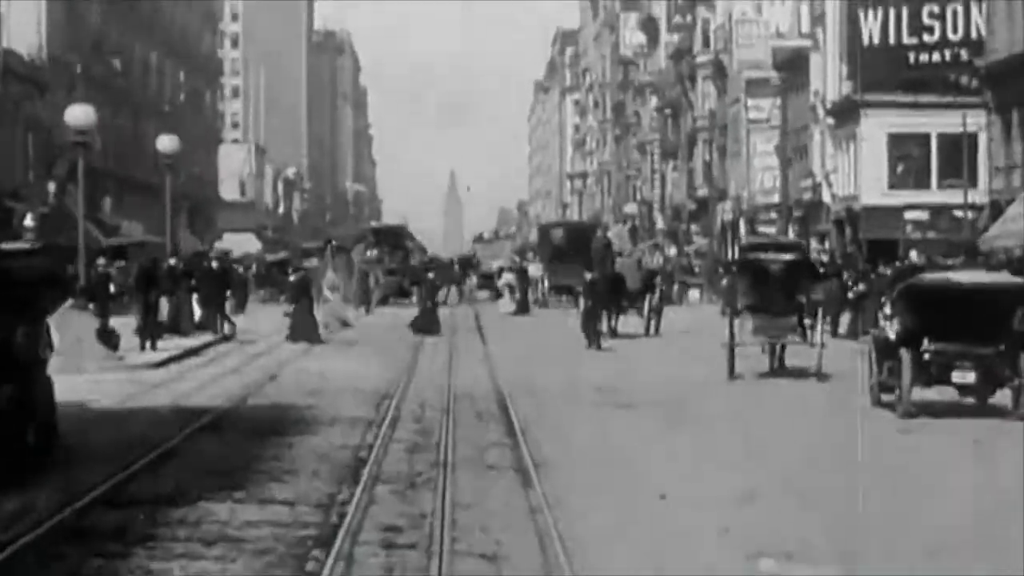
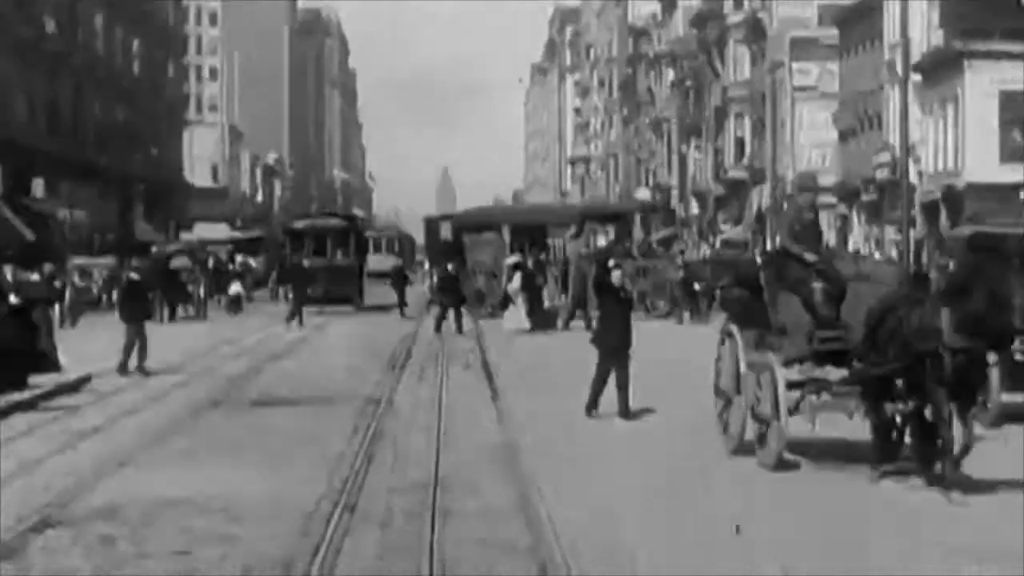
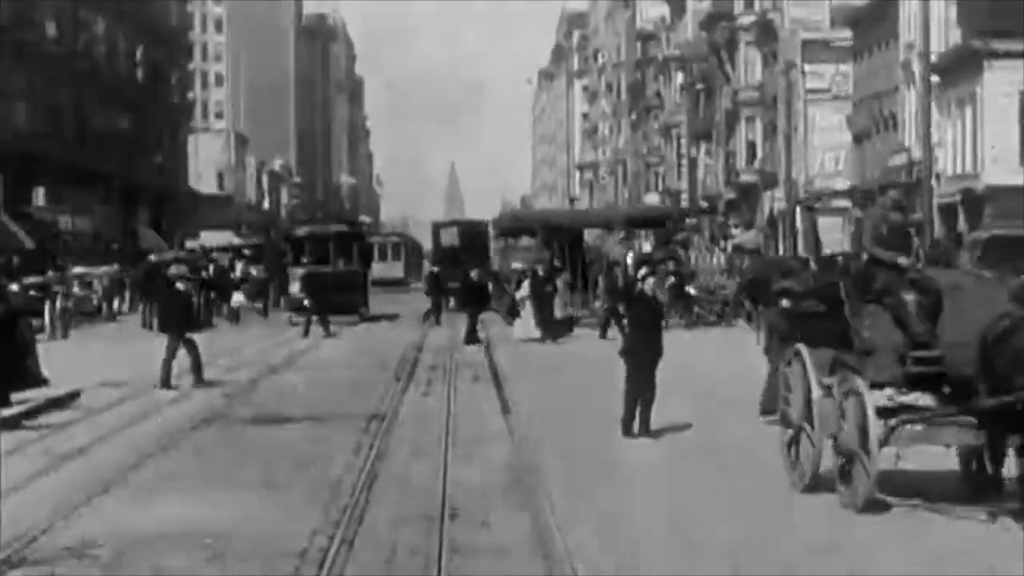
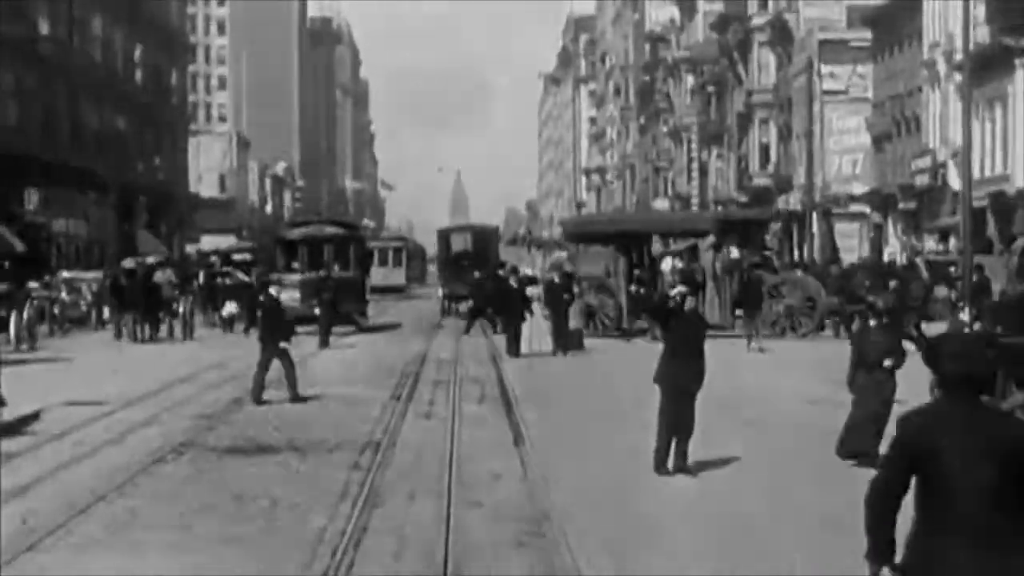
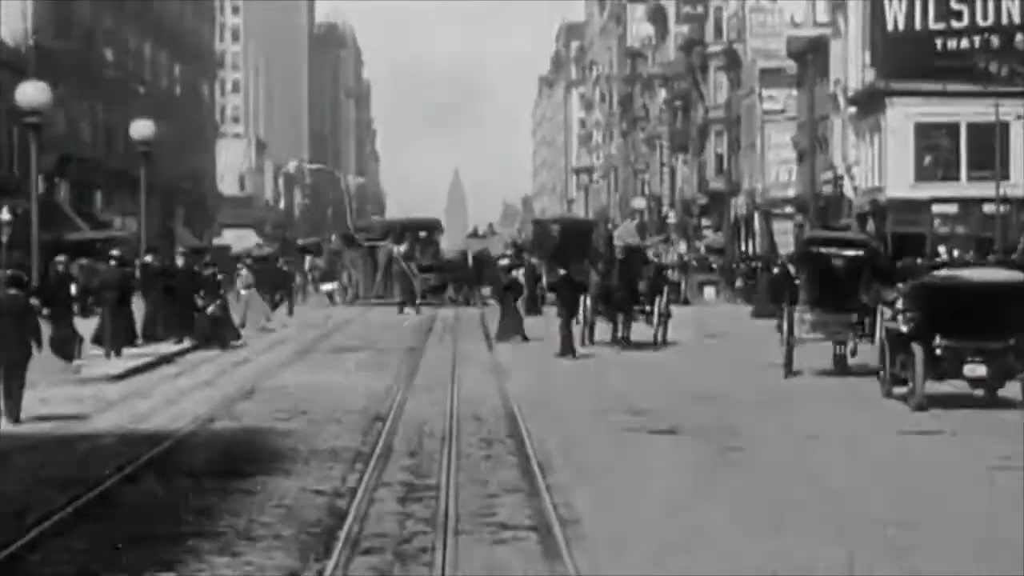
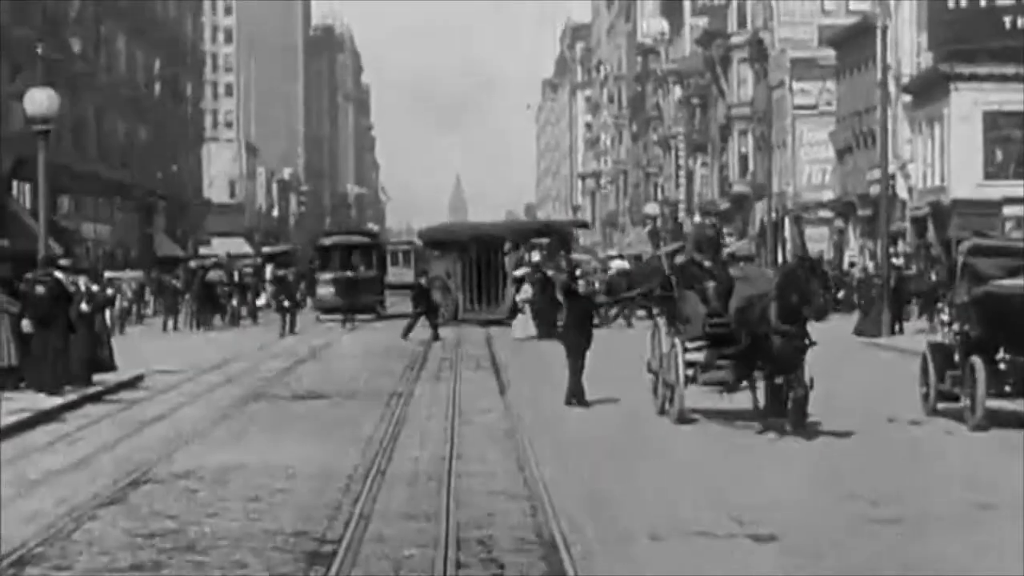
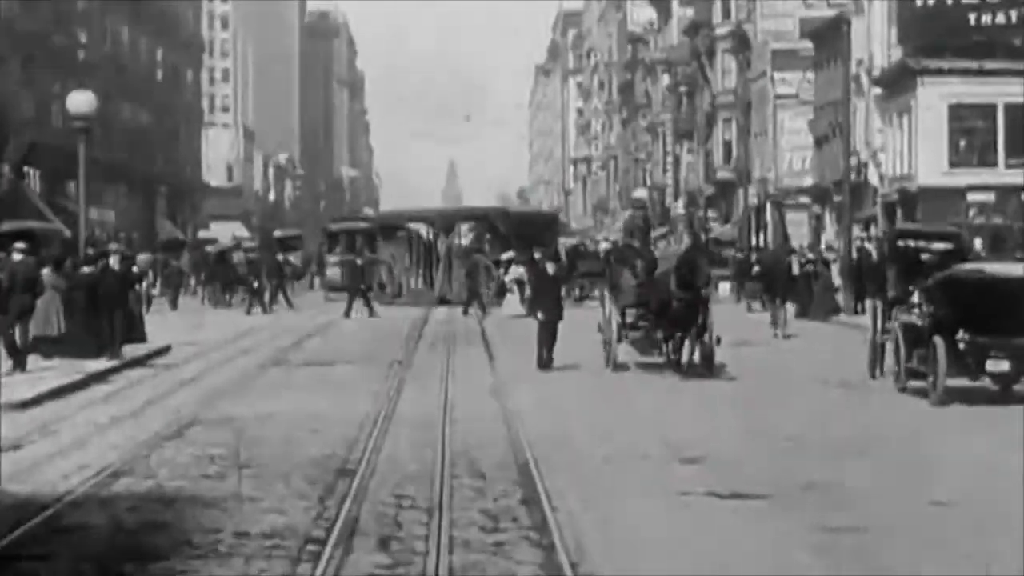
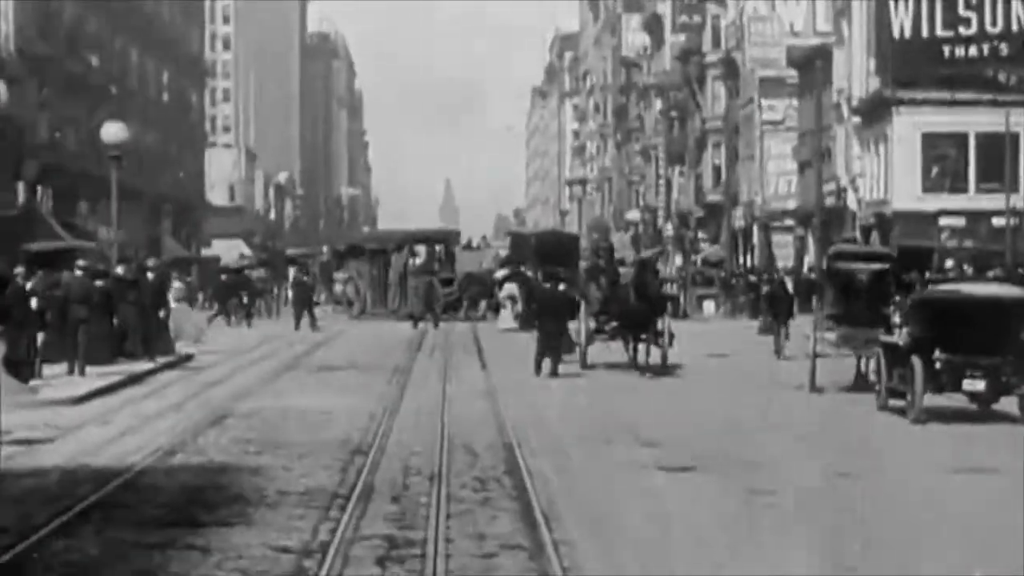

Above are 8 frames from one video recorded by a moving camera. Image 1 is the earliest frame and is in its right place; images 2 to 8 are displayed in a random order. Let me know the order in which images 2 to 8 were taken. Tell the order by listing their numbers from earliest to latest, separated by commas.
5, 8, 7, 6, 2, 3, 4
